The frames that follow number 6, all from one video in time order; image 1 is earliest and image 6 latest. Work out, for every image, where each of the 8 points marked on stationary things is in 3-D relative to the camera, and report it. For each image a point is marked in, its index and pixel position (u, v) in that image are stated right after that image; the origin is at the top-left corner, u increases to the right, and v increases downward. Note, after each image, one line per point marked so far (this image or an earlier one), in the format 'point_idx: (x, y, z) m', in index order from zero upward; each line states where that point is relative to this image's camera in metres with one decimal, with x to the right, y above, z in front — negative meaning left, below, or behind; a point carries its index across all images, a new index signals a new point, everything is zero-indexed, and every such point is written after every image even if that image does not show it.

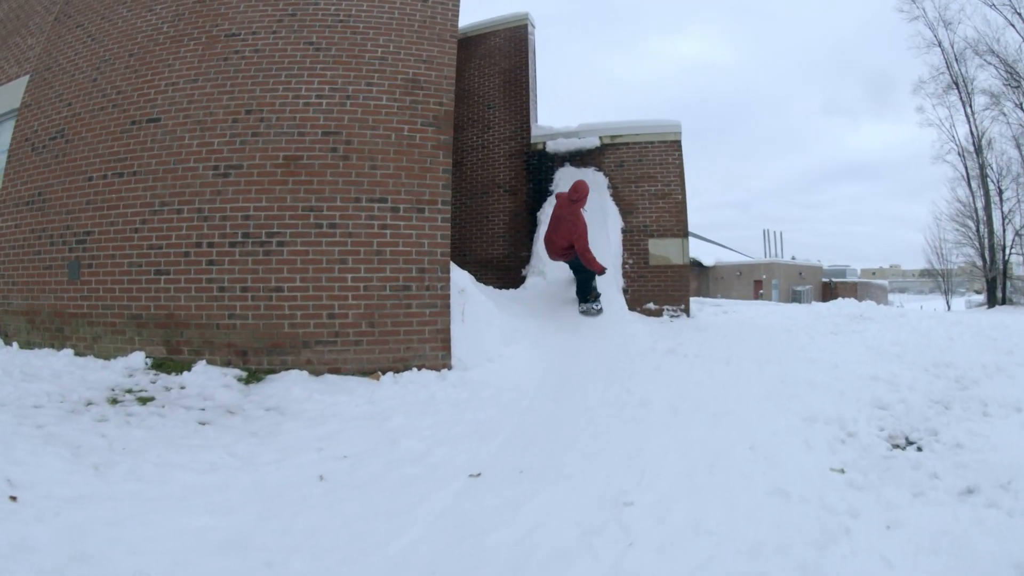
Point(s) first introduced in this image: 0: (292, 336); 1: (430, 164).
0: (-2.0, -0.4, +4.5) m
1: (-0.8, +1.2, +4.5) m
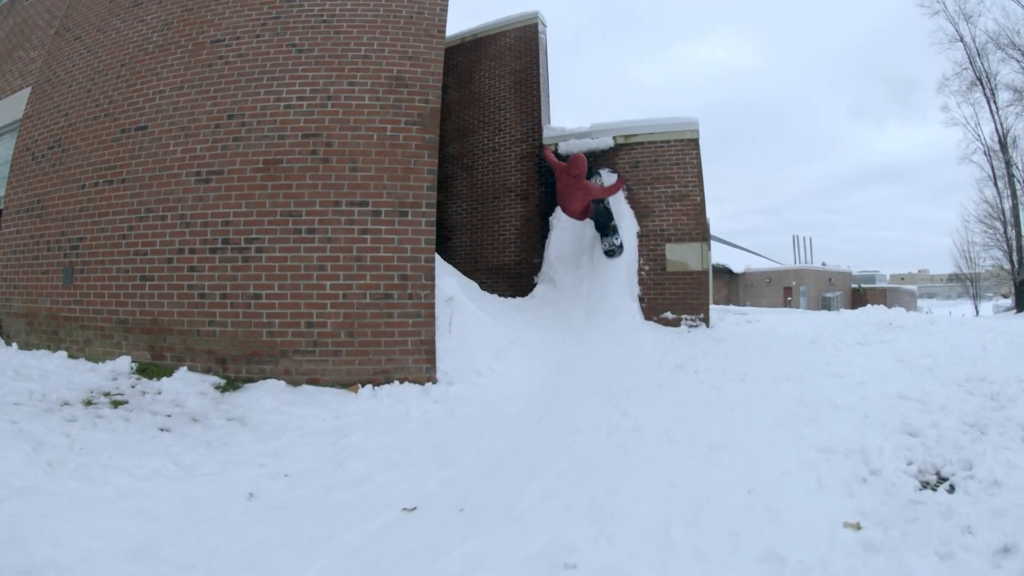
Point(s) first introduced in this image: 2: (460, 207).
0: (-2.1, -0.5, +4.3) m
1: (-0.9, +1.1, +4.3) m
2: (-0.9, +1.5, +9.3) m
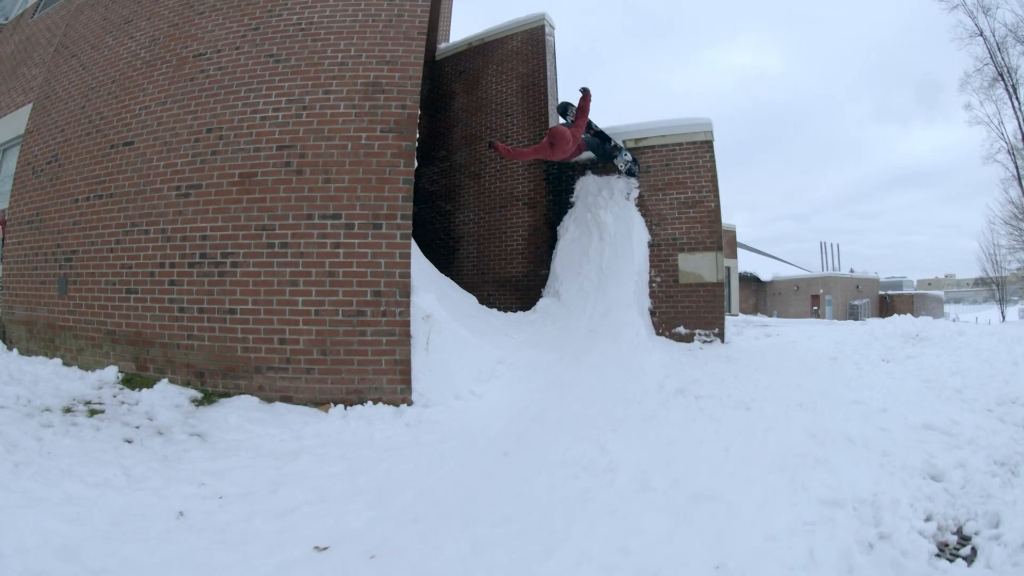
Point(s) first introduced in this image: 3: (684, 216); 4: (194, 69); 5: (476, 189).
0: (-2.3, -0.6, +4.1) m
1: (-1.0, +1.0, +4.0) m
2: (-0.8, +1.3, +9.1) m
3: (+2.7, +1.1, +7.5) m
4: (-3.0, +2.1, +4.5) m
5: (-0.6, +1.8, +9.1) m
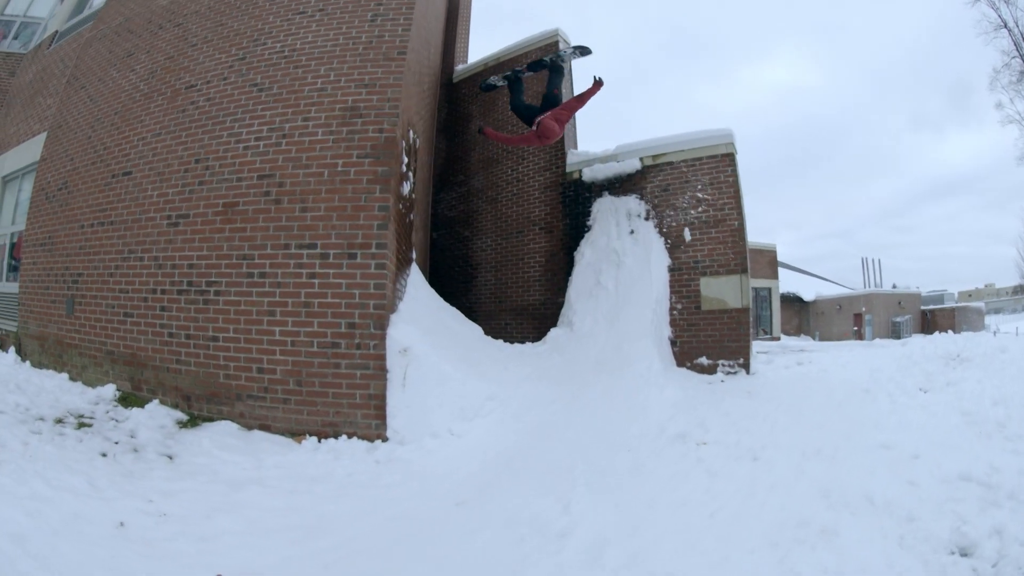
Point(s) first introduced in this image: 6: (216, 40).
0: (-2.4, -0.9, +4.1) m
1: (-1.2, +0.7, +3.9) m
2: (-0.5, +0.9, +9.0) m
3: (+2.8, +0.7, +7.1) m
4: (-3.1, +1.8, +4.6) m
5: (-0.4, +1.4, +9.0) m
6: (-2.9, +2.4, +4.7) m
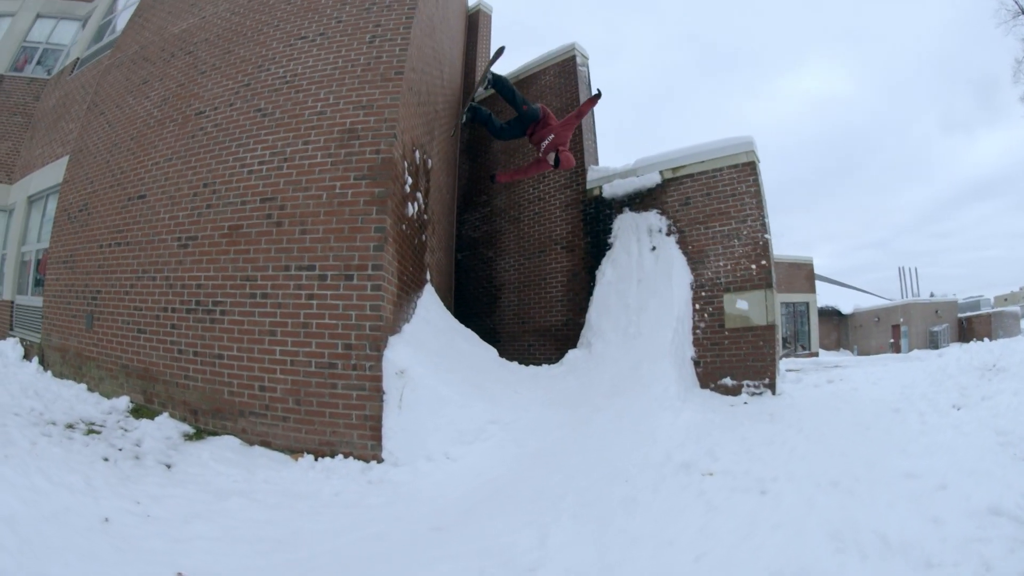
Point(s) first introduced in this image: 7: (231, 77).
0: (-2.4, -1.0, +4.1) m
1: (-1.2, +0.5, +3.9) m
2: (-0.2, +0.6, +8.9) m
3: (+3.0, +0.5, +6.8) m
4: (-3.1, +1.6, +4.7) m
5: (0.0, +1.1, +8.9) m
6: (-2.8, +2.2, +4.8) m
7: (-2.6, +2.1, +4.7) m
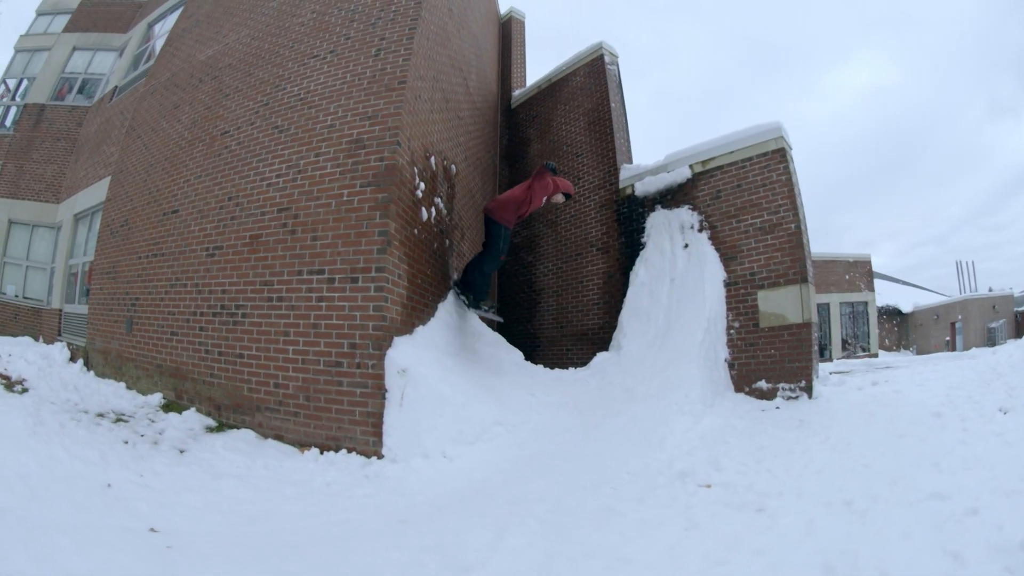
0: (-2.4, -1.1, +4.3) m
1: (-1.2, +0.5, +4.0) m
2: (+0.3, +0.5, +8.9) m
3: (+3.3, +0.5, +6.5) m
4: (-3.0, +1.6, +5.0) m
5: (+0.5, +1.1, +8.9) m
6: (-2.8, +2.2, +5.1) m
7: (-2.6, +2.0, +5.0) m
